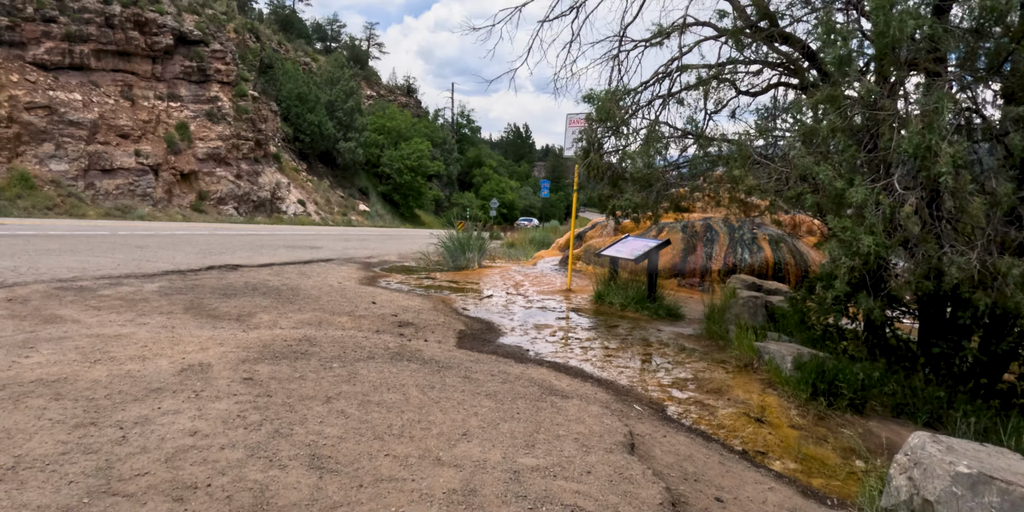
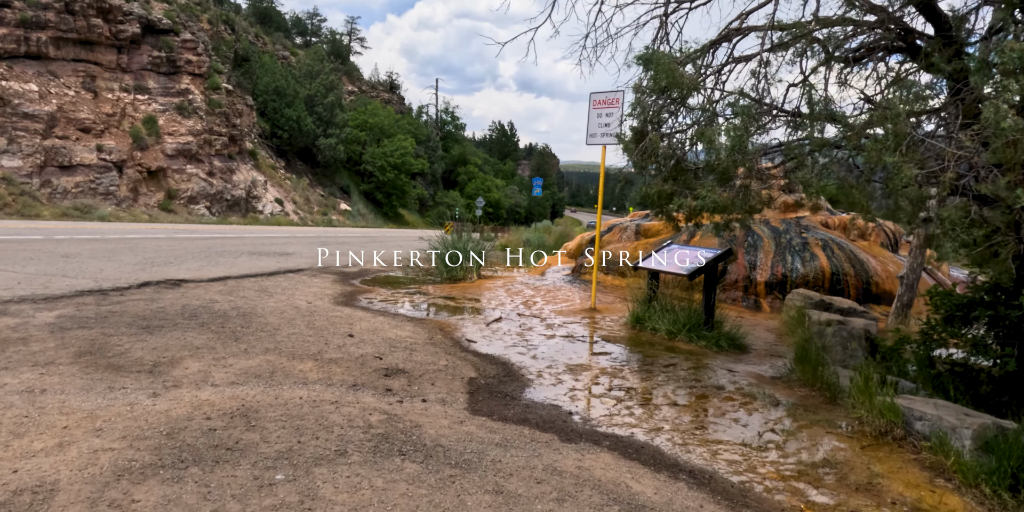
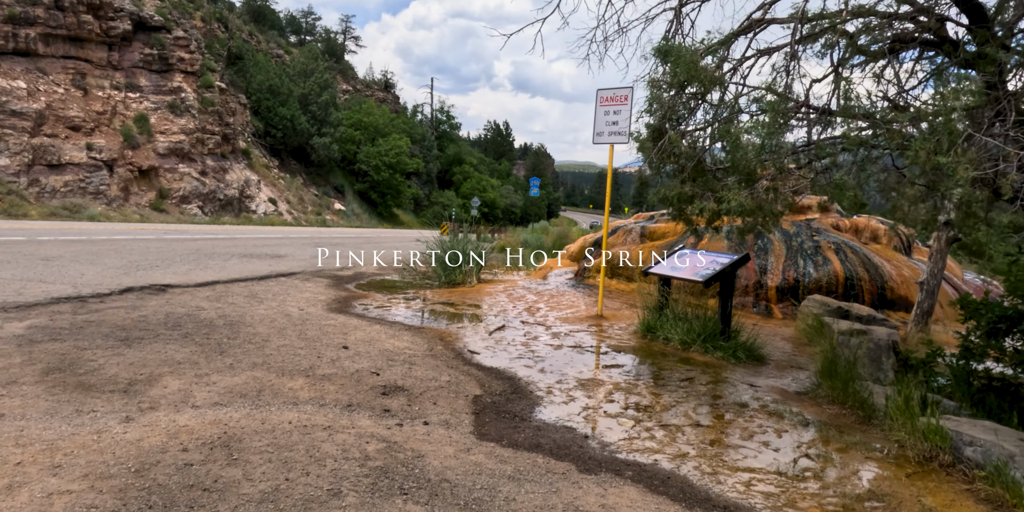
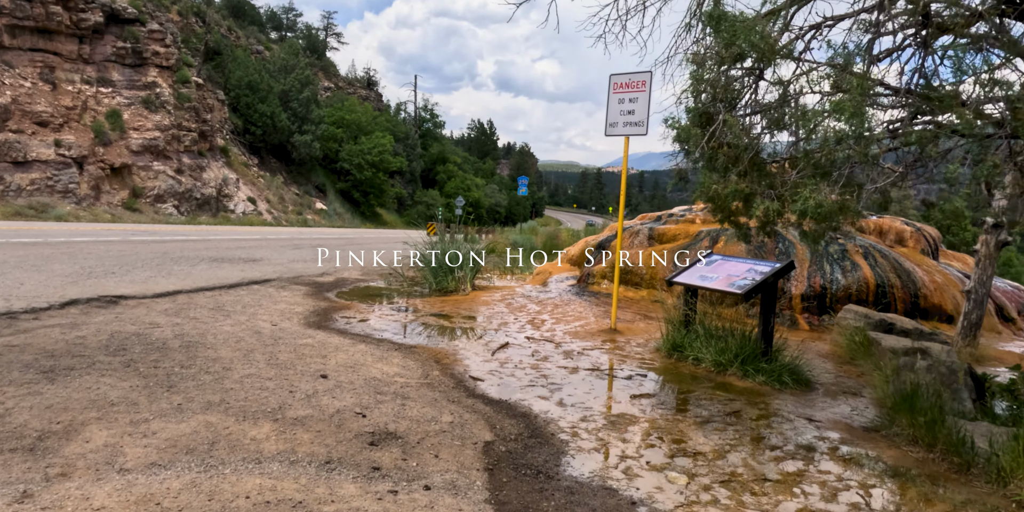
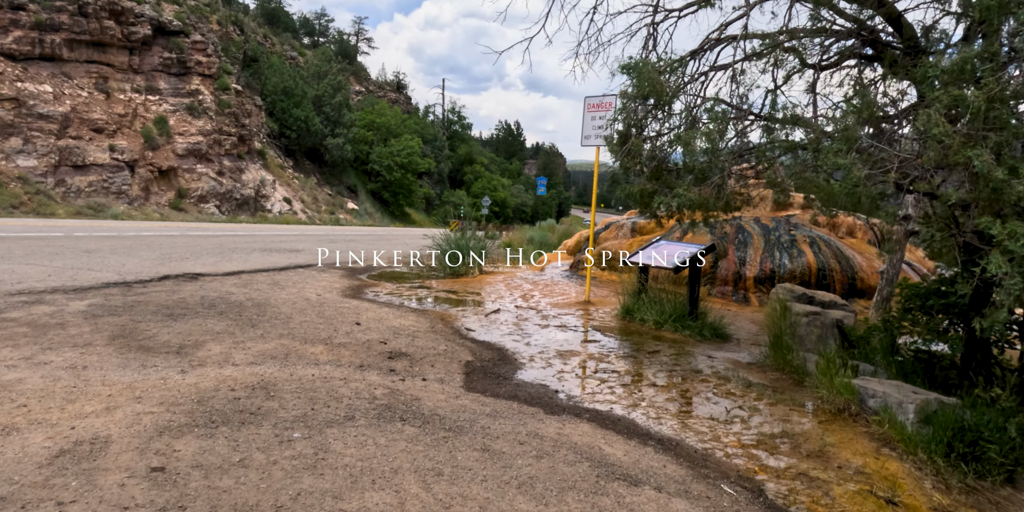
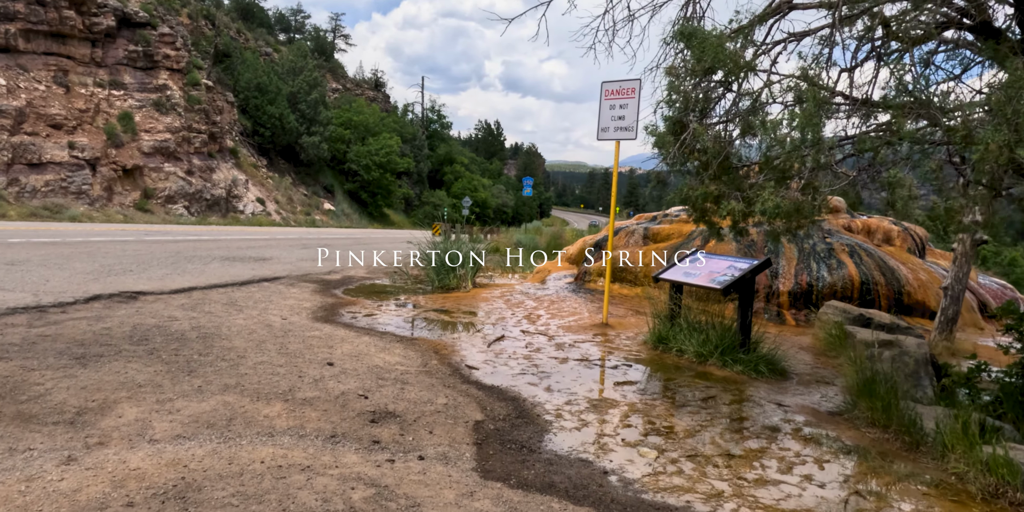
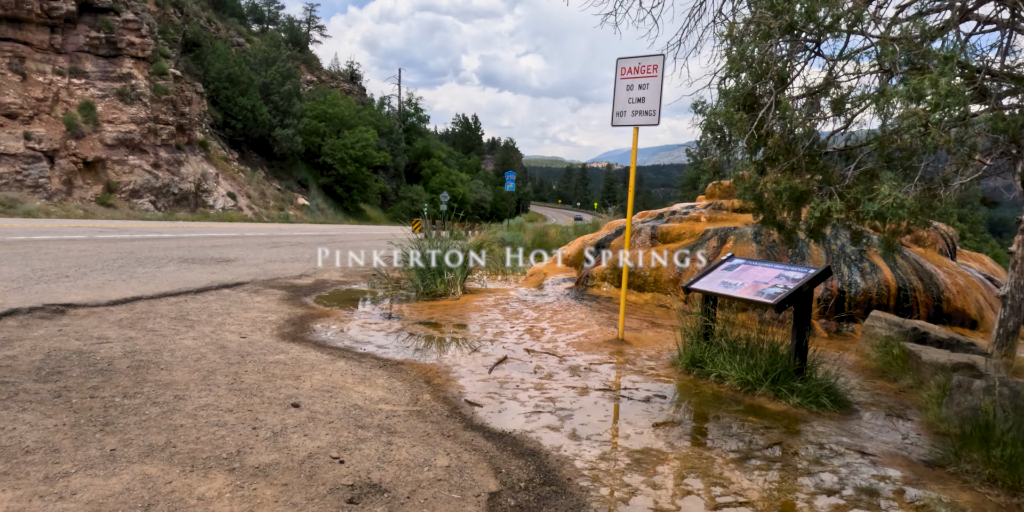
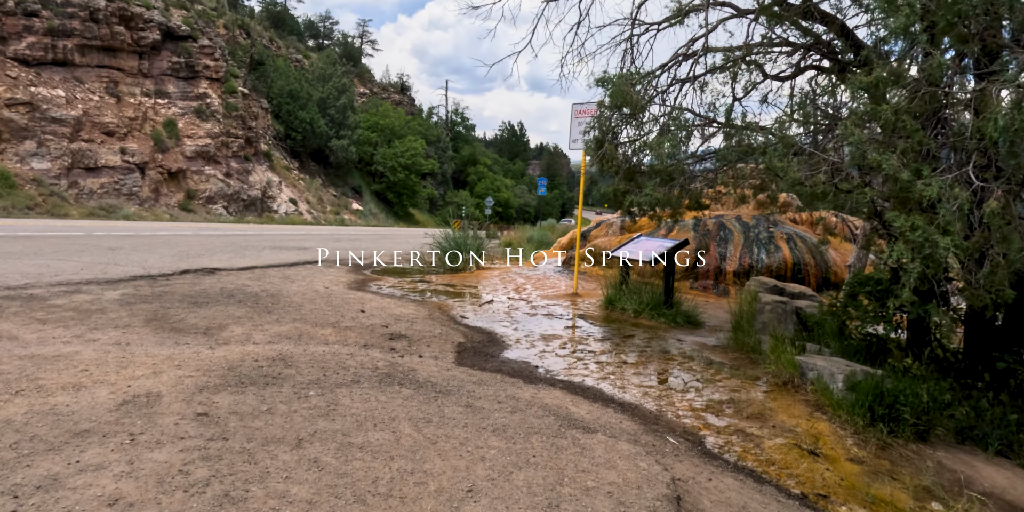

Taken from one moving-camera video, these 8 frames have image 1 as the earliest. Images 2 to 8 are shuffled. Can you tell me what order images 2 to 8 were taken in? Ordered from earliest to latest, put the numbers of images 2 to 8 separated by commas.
8, 5, 2, 3, 6, 4, 7
